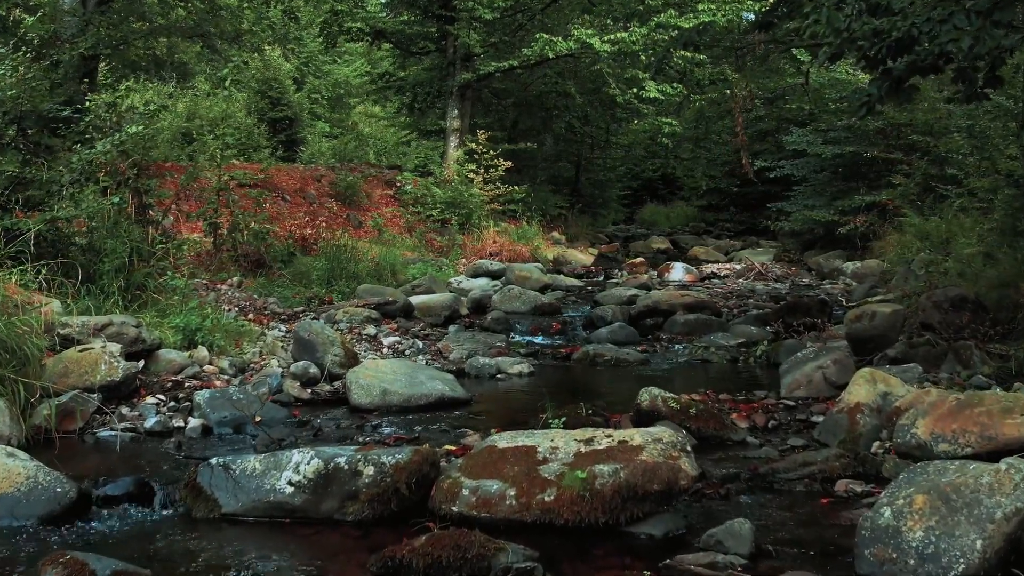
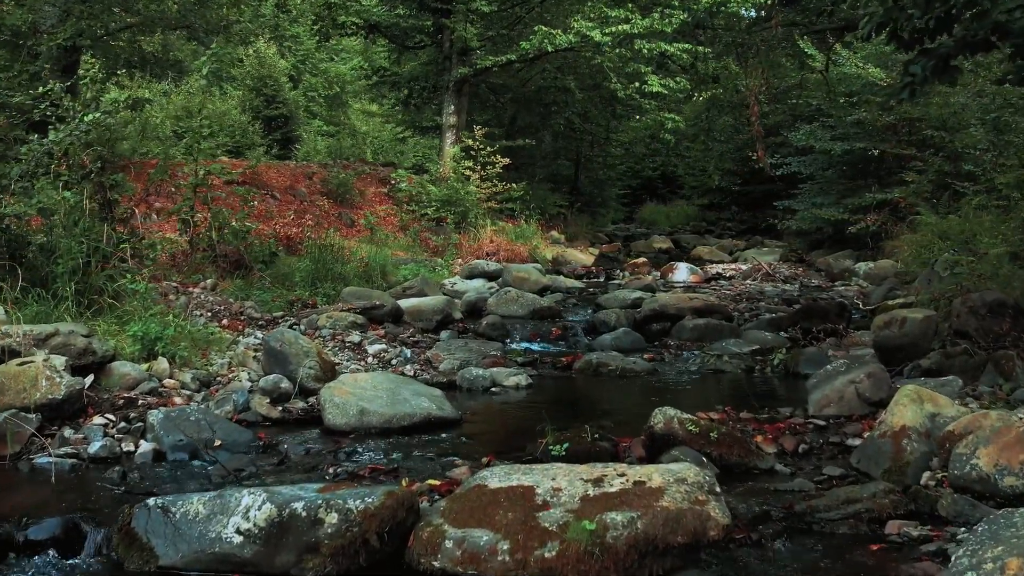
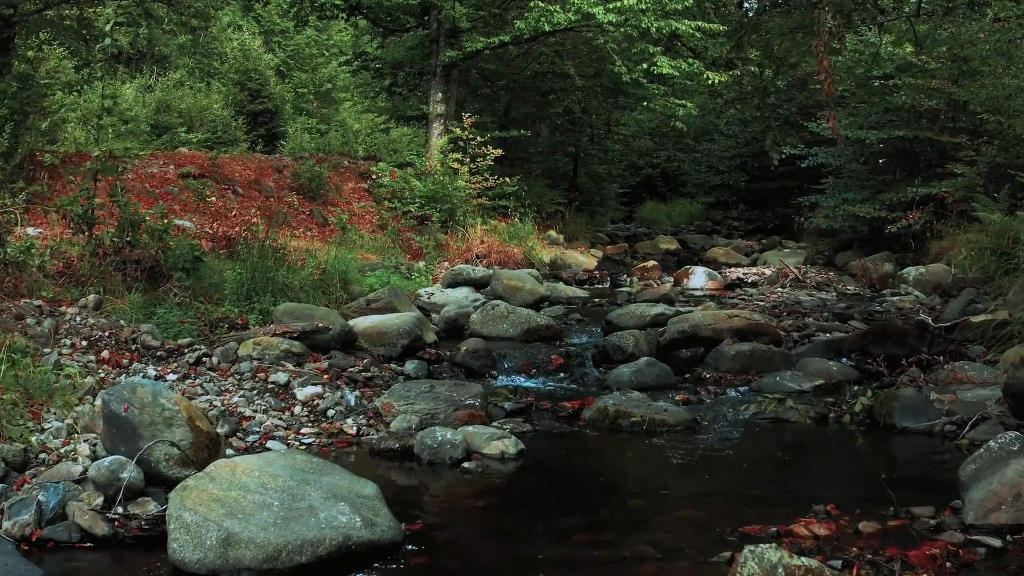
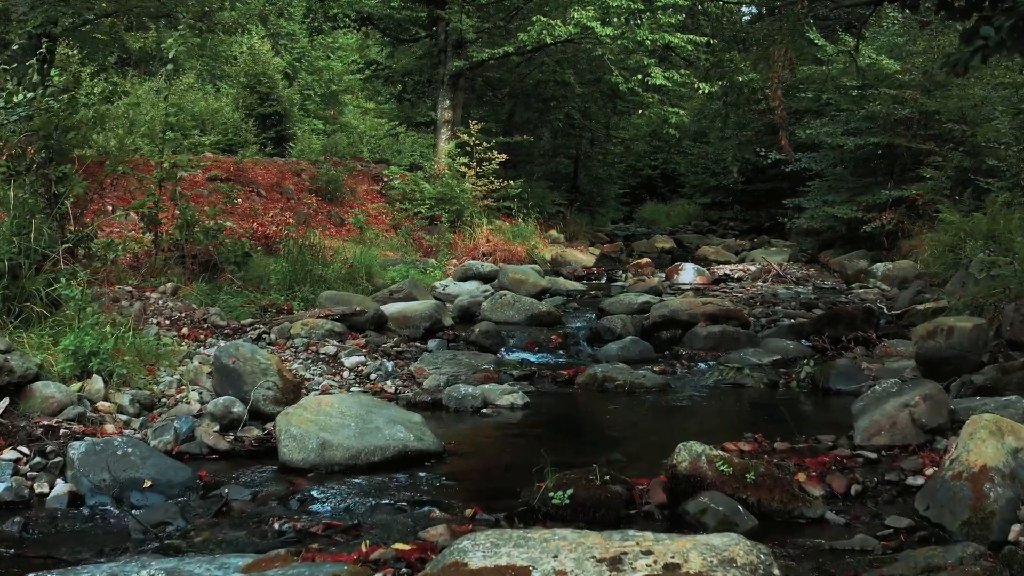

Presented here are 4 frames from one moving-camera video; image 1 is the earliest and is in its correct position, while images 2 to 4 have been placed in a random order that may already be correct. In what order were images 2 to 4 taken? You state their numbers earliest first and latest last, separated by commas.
2, 4, 3
